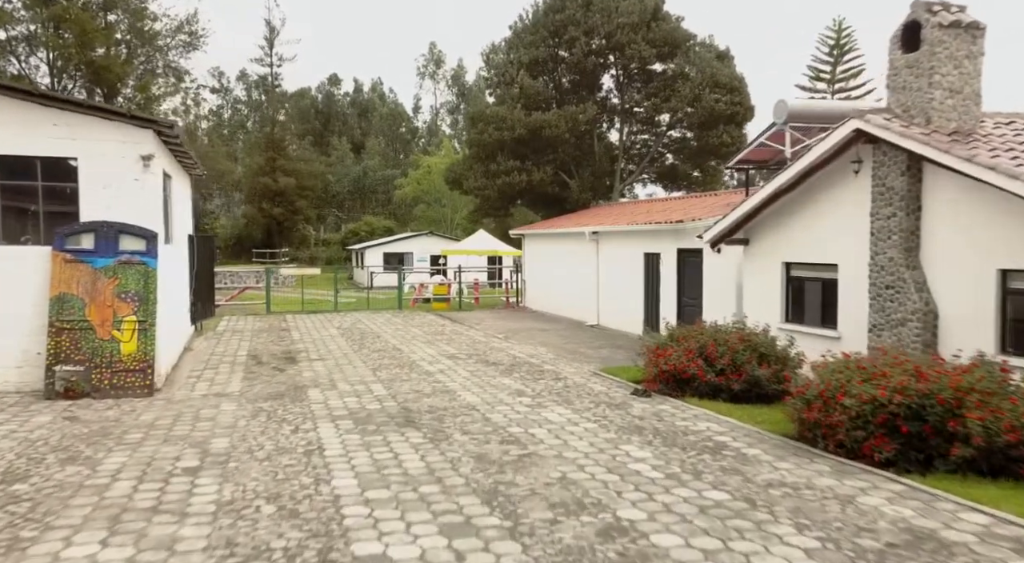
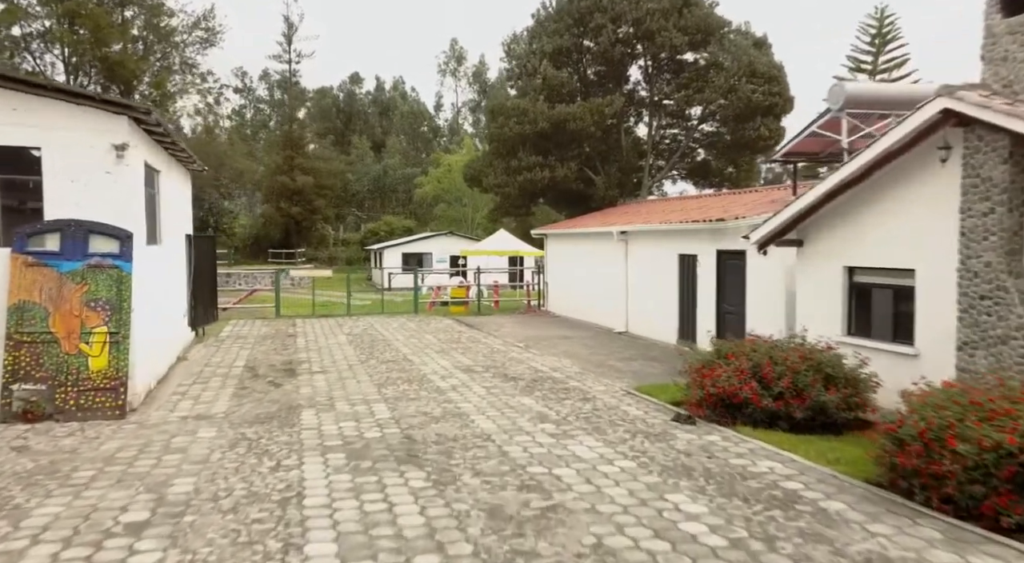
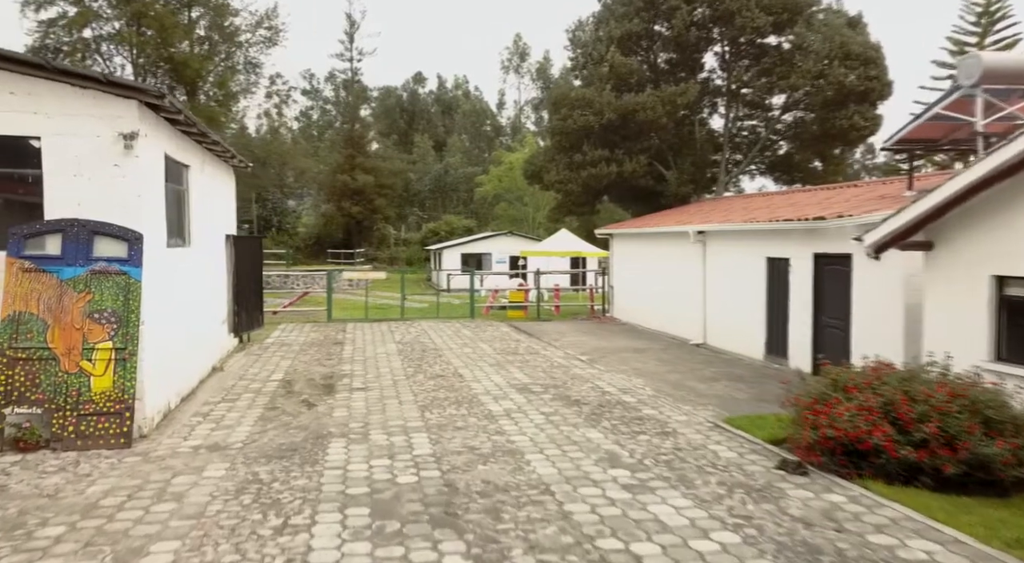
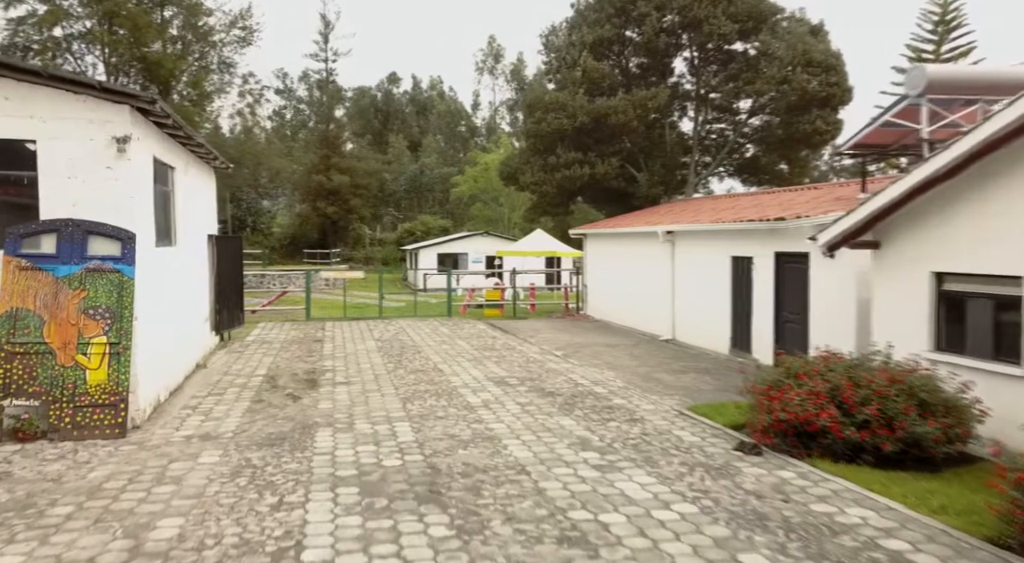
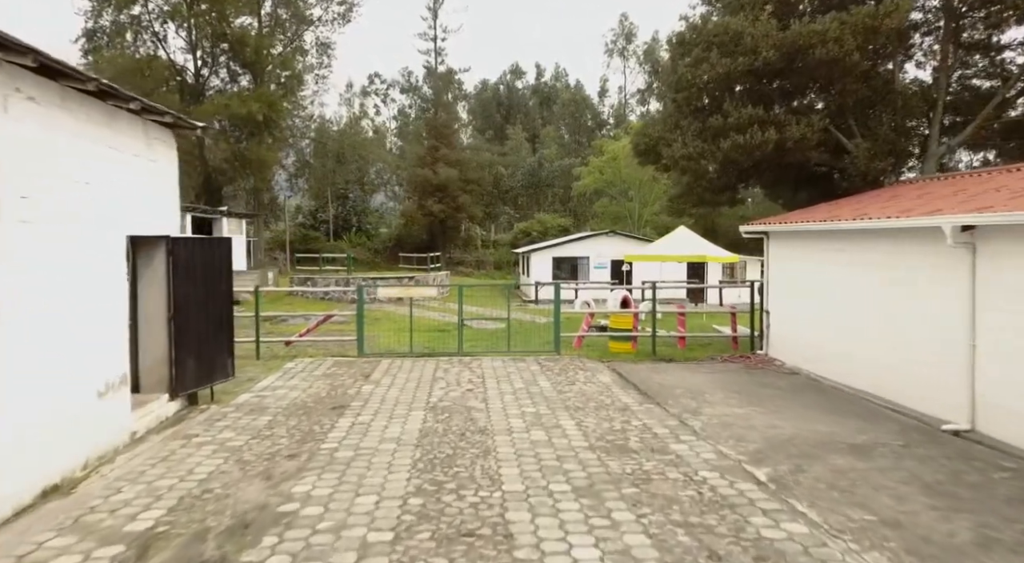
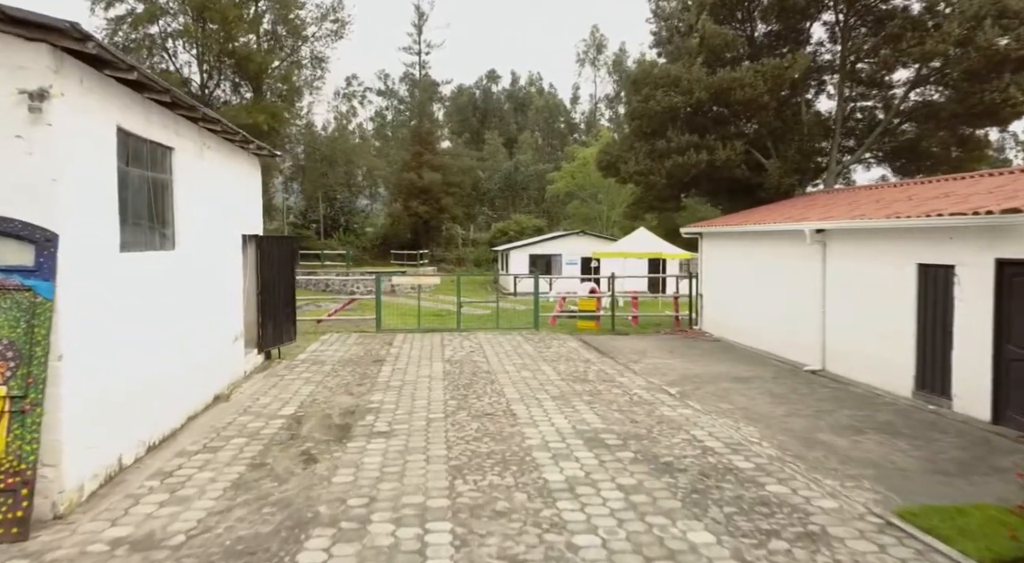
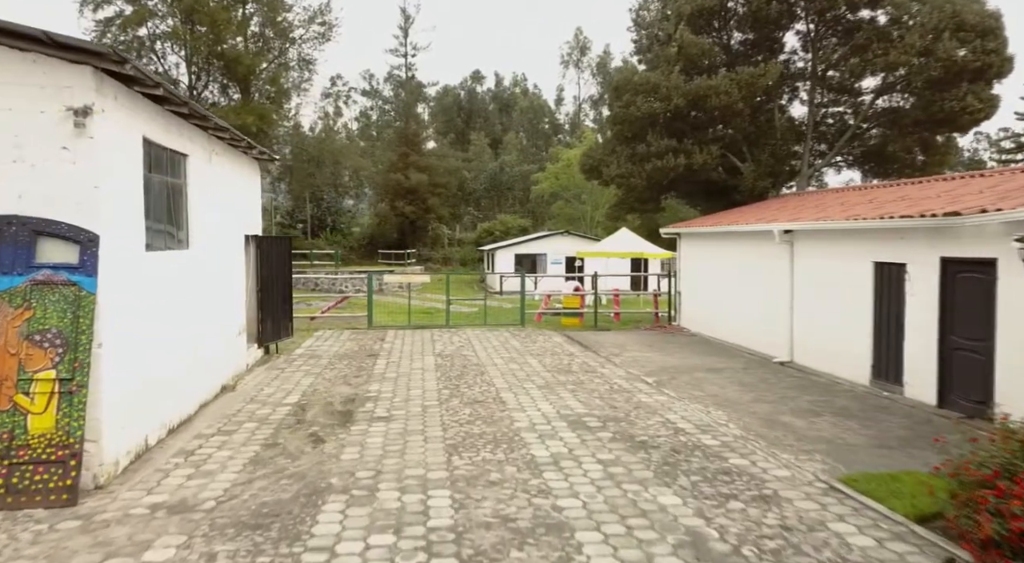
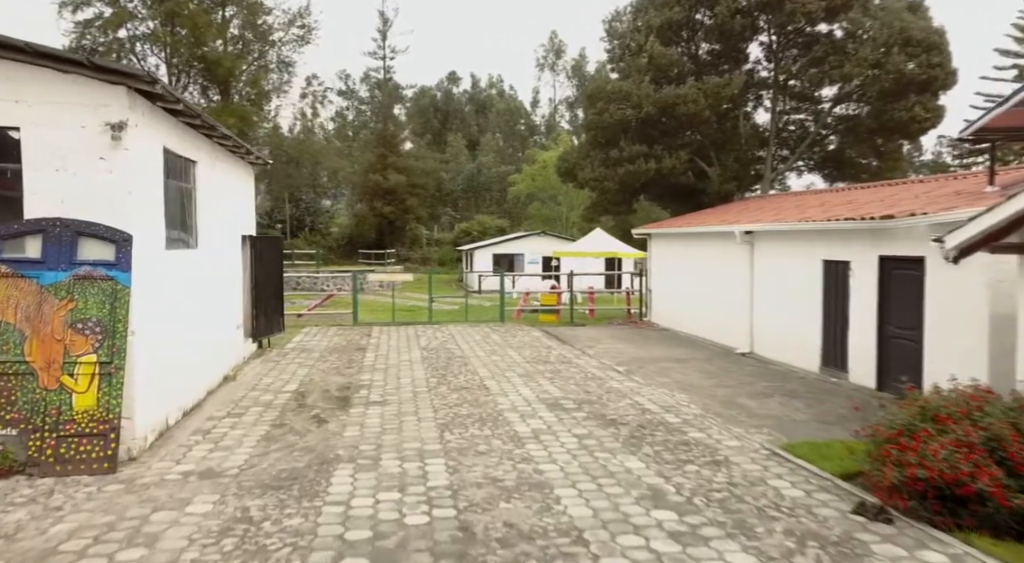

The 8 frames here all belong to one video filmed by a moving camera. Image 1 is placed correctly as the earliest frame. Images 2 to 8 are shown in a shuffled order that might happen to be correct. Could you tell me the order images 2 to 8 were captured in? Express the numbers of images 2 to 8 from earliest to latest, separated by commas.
2, 4, 3, 8, 7, 6, 5
